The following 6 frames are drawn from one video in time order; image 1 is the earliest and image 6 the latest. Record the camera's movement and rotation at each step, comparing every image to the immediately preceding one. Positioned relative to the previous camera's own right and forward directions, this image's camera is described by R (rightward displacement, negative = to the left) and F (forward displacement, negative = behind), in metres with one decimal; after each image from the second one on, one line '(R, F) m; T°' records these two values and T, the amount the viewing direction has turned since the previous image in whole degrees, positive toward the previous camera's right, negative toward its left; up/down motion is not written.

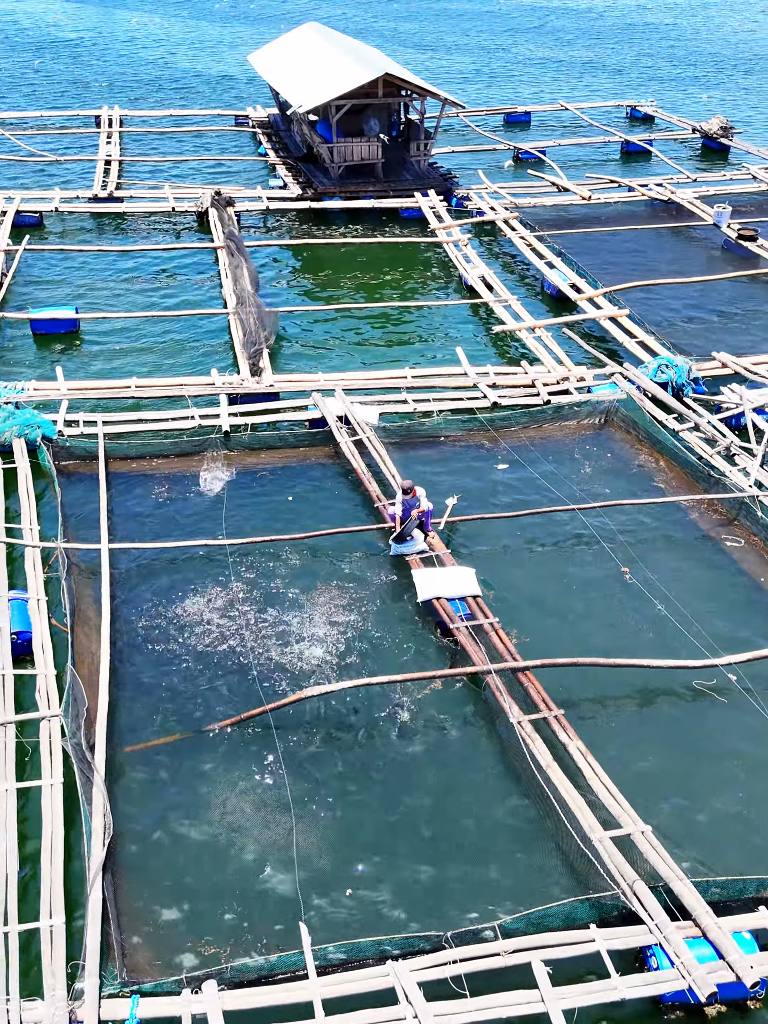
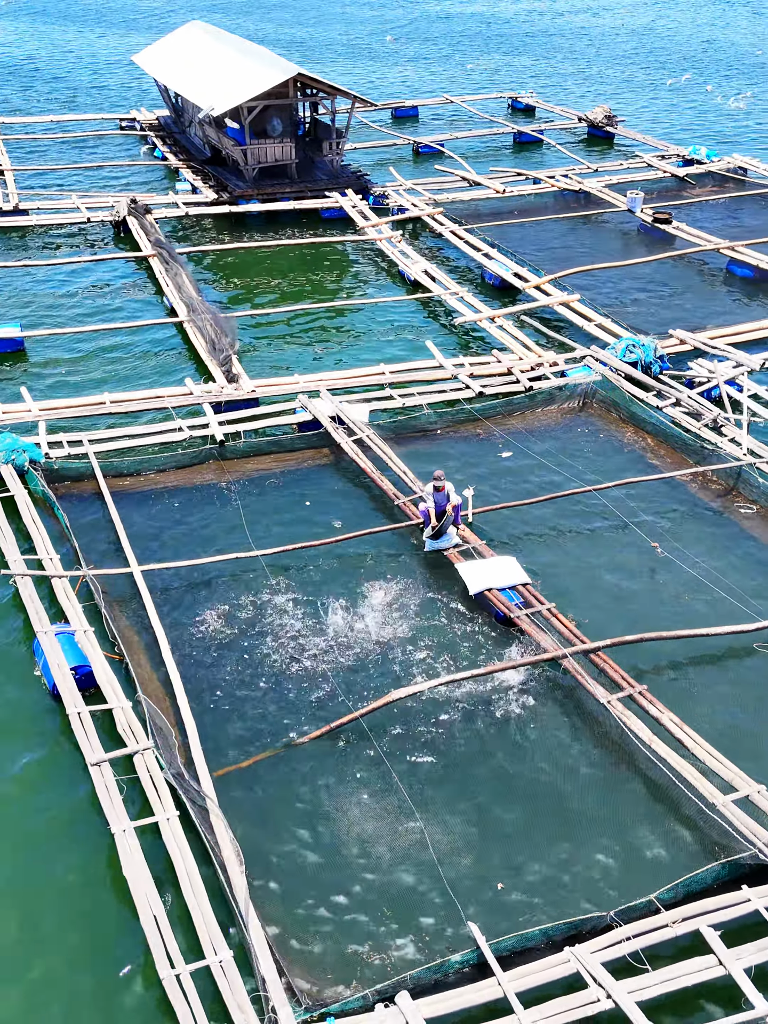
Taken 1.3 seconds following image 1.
(-3.3, +0.3) m; +8°
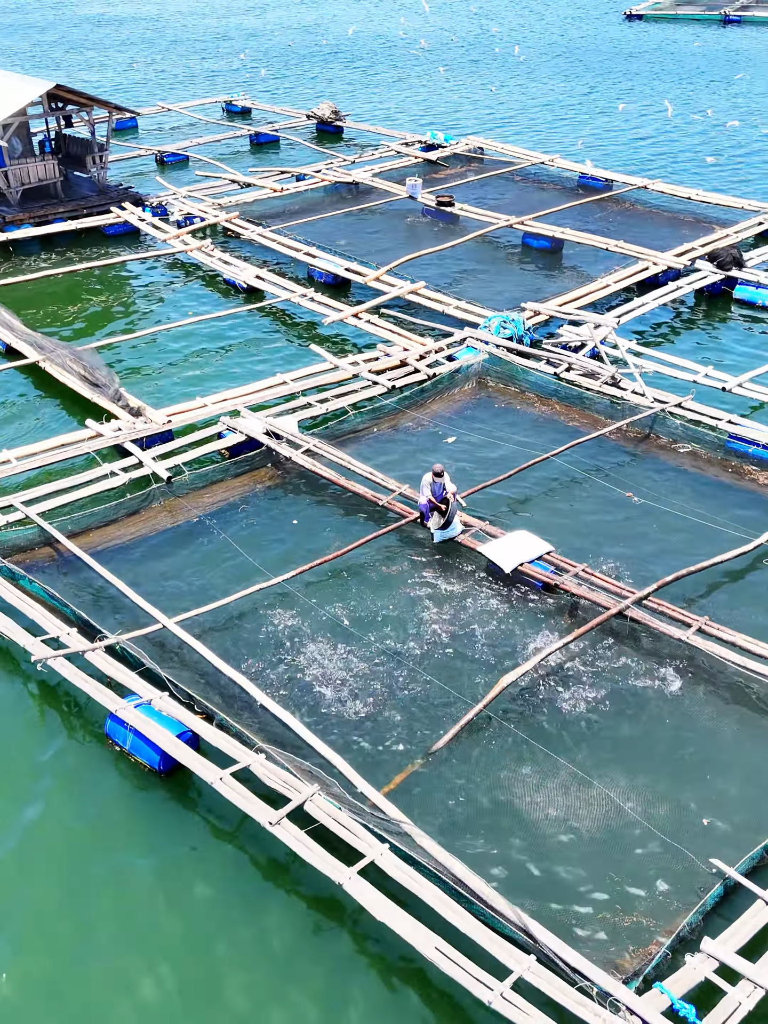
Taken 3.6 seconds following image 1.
(-6.0, +1.0) m; +17°
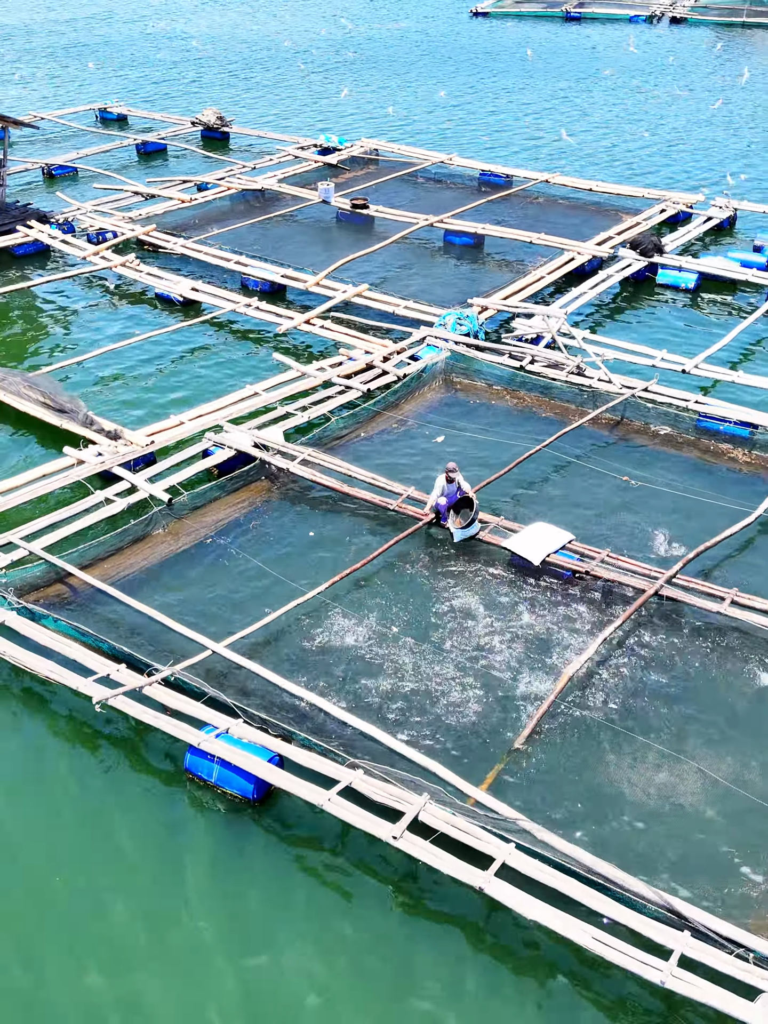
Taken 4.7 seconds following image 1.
(-3.1, +0.2) m; +8°
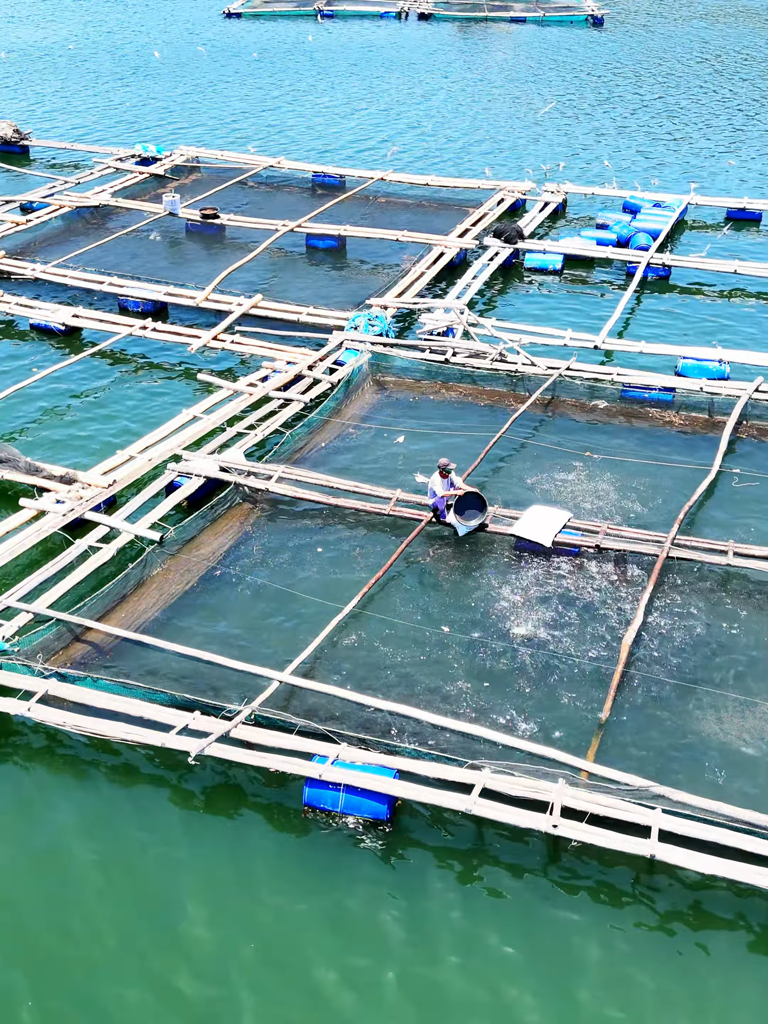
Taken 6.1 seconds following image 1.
(-4.4, +0.5) m; +12°
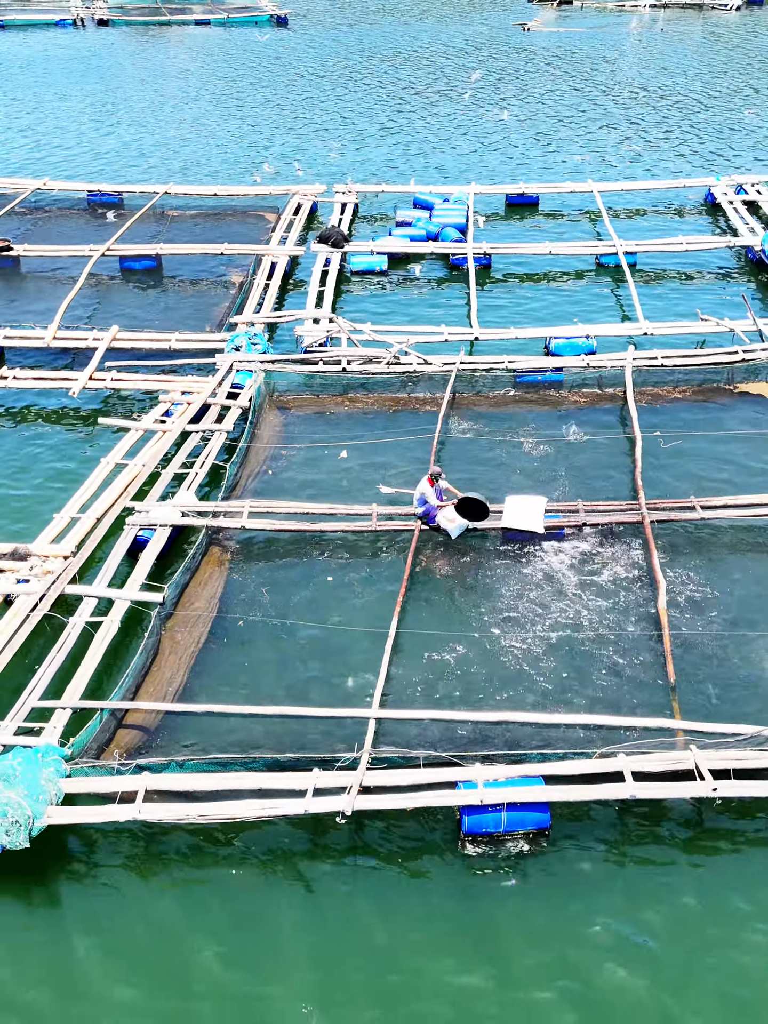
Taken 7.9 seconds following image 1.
(-5.5, +1.1) m; +16°
